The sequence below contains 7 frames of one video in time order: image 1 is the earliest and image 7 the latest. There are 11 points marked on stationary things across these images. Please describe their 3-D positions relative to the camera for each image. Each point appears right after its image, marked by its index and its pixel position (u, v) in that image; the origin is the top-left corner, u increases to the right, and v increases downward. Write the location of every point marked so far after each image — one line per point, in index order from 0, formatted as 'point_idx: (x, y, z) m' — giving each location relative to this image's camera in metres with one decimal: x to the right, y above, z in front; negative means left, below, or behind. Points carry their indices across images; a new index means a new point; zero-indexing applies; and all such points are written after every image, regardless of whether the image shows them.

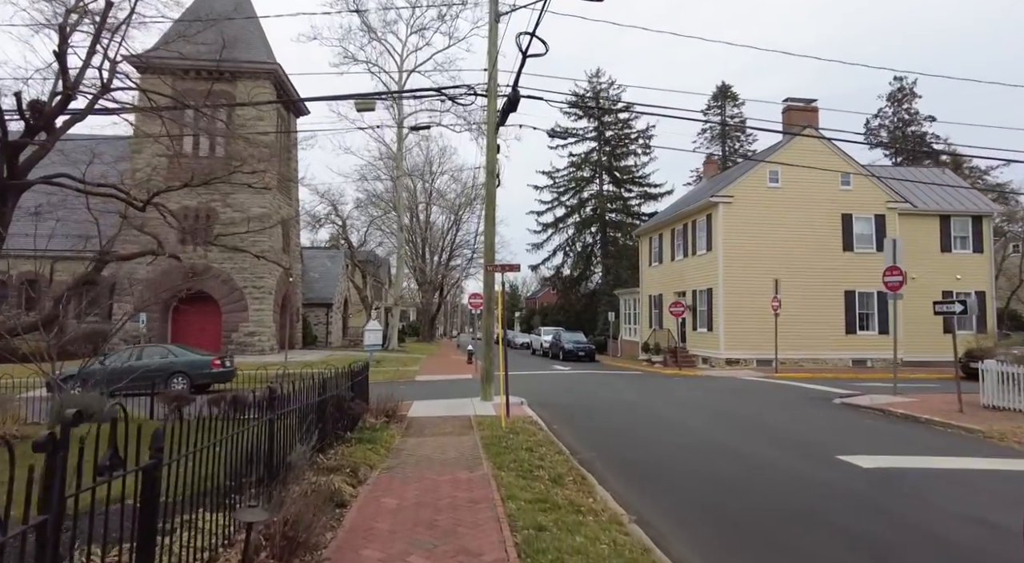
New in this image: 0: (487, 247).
0: (-0.5, +0.8, +13.1) m
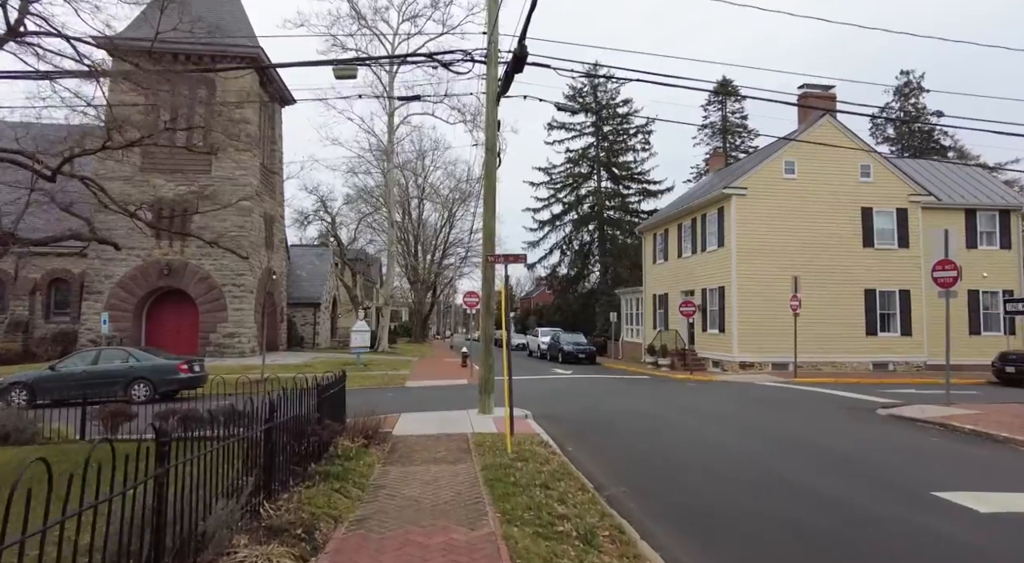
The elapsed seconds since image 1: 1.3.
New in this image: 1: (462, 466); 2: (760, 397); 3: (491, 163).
0: (-0.4, +0.9, +11.4) m
1: (-0.6, -2.1, +7.2) m
2: (+6.0, -2.8, +15.1) m
3: (-0.4, +2.2, +11.5) m
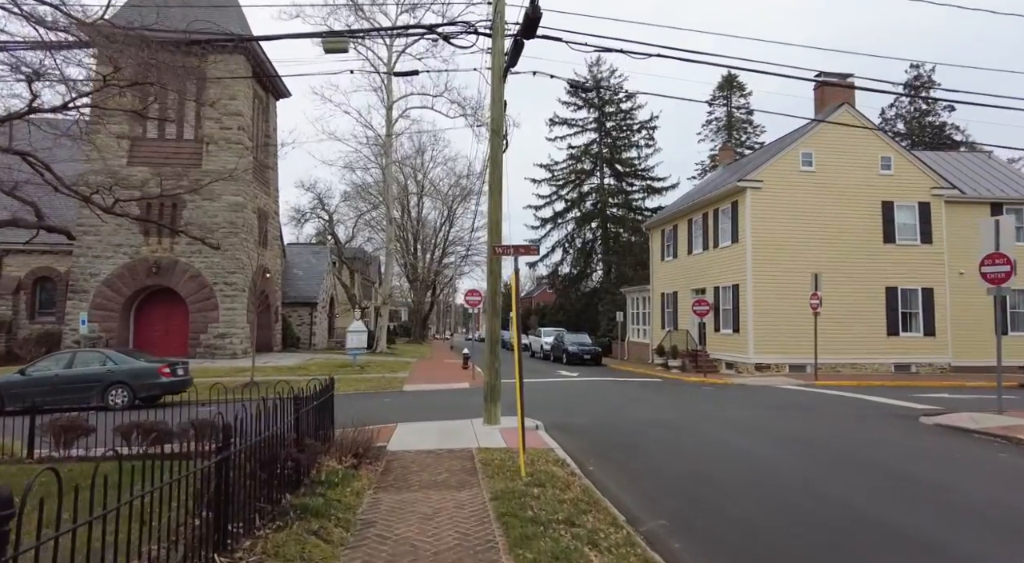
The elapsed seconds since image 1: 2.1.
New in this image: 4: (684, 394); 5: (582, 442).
0: (-0.3, +1.0, +10.2) m
1: (-0.4, -2.0, +6.1) m
2: (+6.2, -2.7, +13.9) m
3: (-0.3, +2.2, +10.4) m
4: (+4.4, -2.9, +16.0) m
5: (+1.1, -2.4, +9.2) m
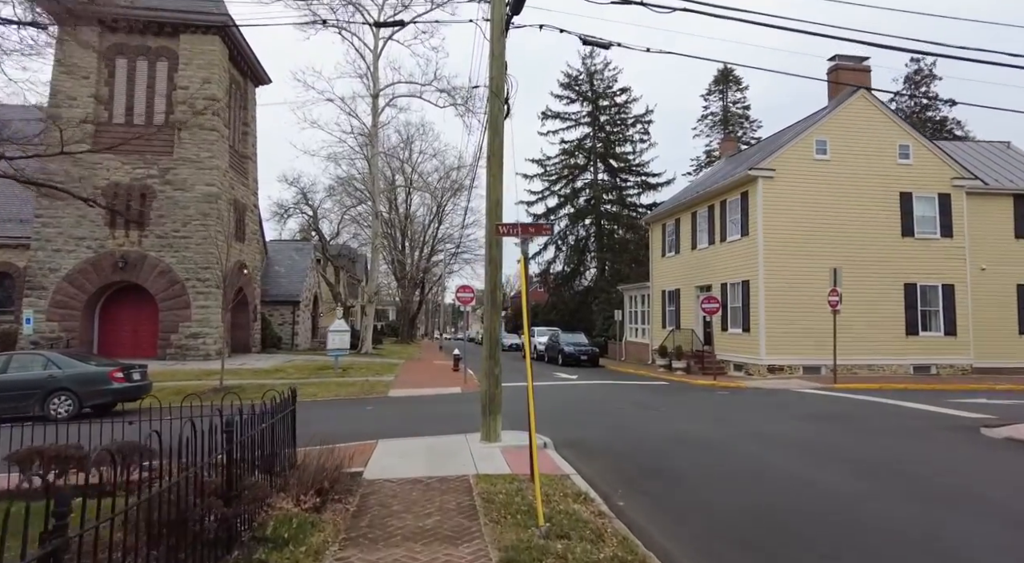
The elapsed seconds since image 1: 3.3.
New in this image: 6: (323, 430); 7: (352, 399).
0: (-0.3, +1.1, +8.6) m
1: (-0.3, -1.9, +4.5) m
2: (+6.1, -2.6, +12.5) m
3: (-0.2, +2.4, +8.7) m
4: (+4.3, -2.7, +14.5) m
5: (+1.1, -2.2, +7.6) m
6: (-3.4, -2.6, +11.3) m
7: (-4.0, -3.0, +15.9) m
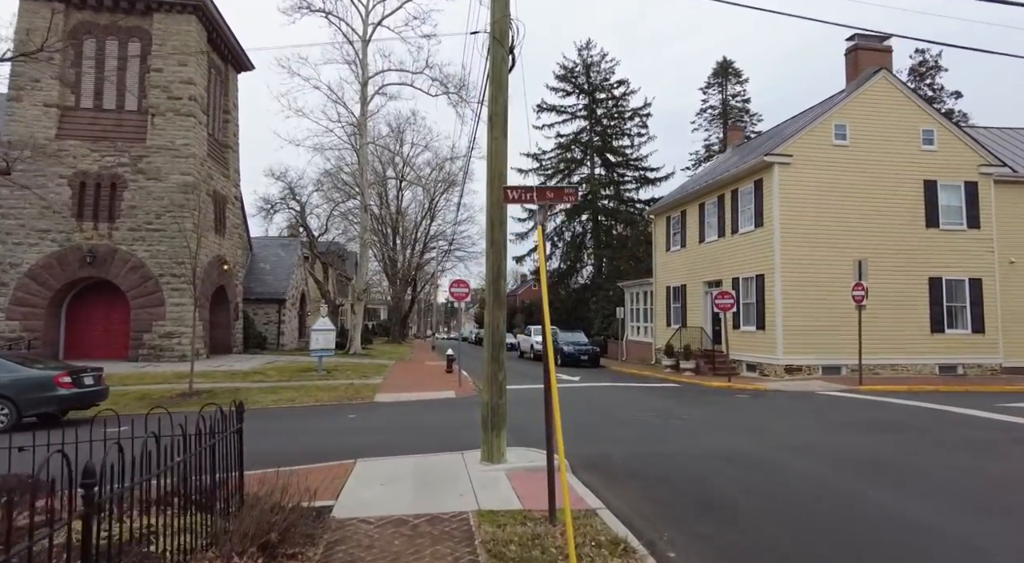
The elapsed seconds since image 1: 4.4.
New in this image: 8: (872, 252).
0: (-0.2, +1.3, +7.1) m
1: (-0.2, -1.7, +2.9) m
2: (+6.2, -2.4, +11.0) m
3: (-0.1, +2.5, +7.2) m
4: (+4.3, -2.6, +13.0) m
5: (+1.2, -2.1, +6.1) m
6: (-3.3, -2.5, +9.7) m
7: (-4.0, -2.8, +14.3) m
8: (+11.1, +0.9, +19.5) m
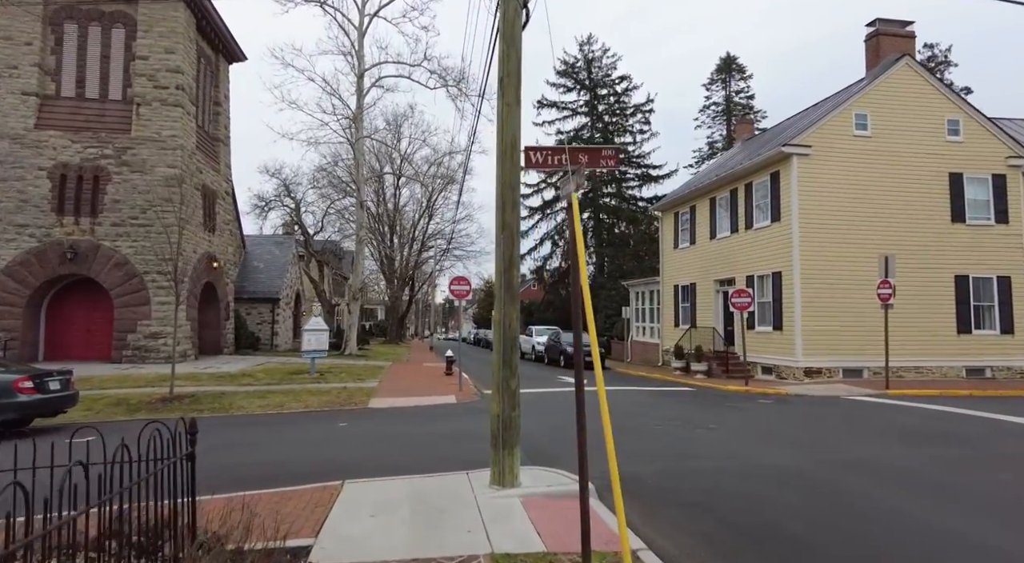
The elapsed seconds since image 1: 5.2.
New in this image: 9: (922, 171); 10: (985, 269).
0: (0.0, +1.4, +6.1) m
1: (0.0, -1.6, +1.9) m
2: (+6.3, -2.3, +10.0) m
3: (0.0, +2.6, +6.2) m
4: (+4.4, -2.5, +11.9) m
5: (+1.3, -2.0, +5.1) m
6: (-3.2, -2.4, +8.7) m
7: (-3.9, -2.7, +13.3) m
8: (+11.2, +1.0, +18.4) m
9: (+12.2, +3.3, +18.8) m
10: (+14.0, +0.3, +18.7) m
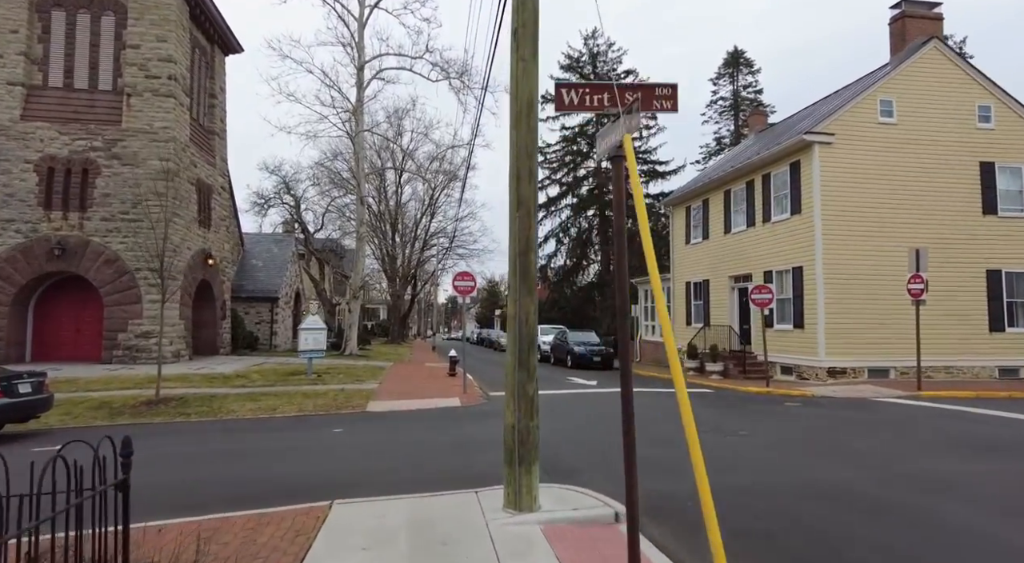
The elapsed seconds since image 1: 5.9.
0: (+0.1, +1.5, +5.1) m
1: (+0.1, -1.5, +1.0) m
2: (+6.4, -2.2, +9.0) m
3: (+0.1, +2.7, +5.3) m
4: (+4.6, -2.4, +11.0) m
5: (+1.5, -1.9, +4.2) m
6: (-3.0, -2.3, +7.8) m
7: (-3.7, -2.6, +12.3) m
8: (+11.4, +1.1, +17.5) m
9: (+12.3, +3.5, +17.8) m
10: (+14.2, +0.5, +17.7) m
